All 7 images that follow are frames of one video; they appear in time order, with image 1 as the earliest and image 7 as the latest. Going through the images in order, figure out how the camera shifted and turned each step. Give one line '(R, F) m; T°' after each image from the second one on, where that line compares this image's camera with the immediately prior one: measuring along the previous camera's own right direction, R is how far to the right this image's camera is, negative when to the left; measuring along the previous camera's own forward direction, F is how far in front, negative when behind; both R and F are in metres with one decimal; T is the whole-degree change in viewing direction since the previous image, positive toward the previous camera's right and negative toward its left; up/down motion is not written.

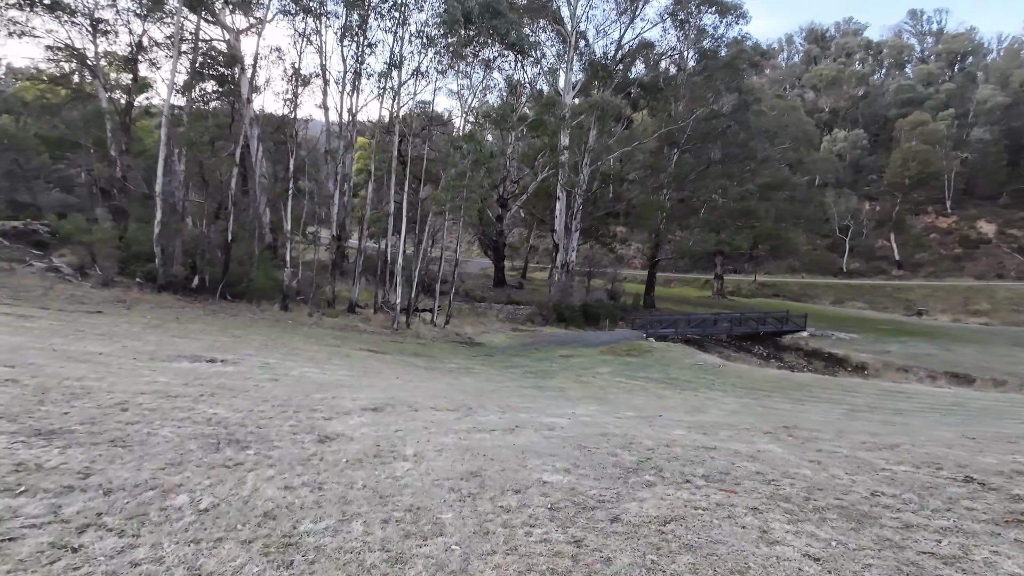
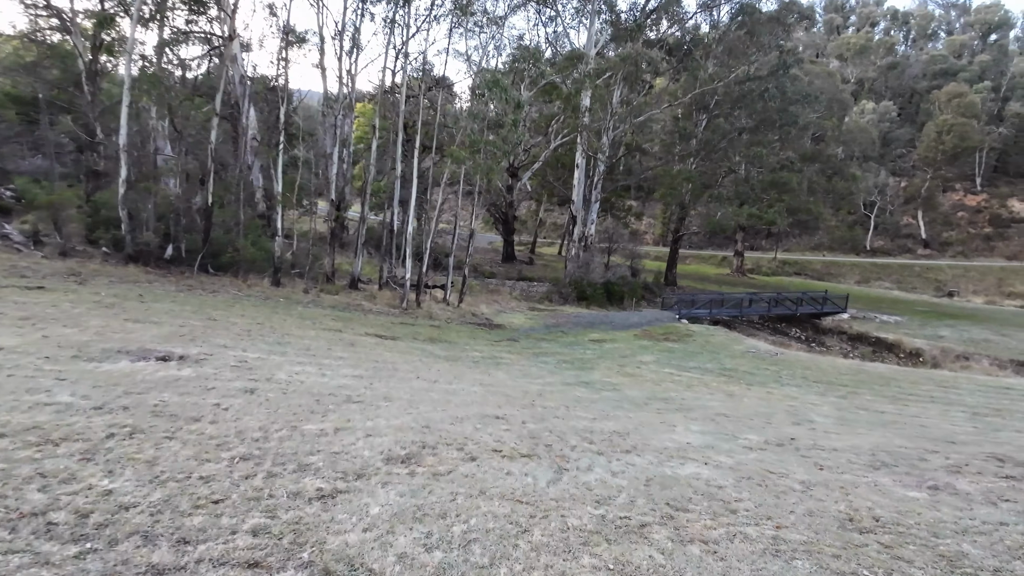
(-0.9, +2.5) m; 0°
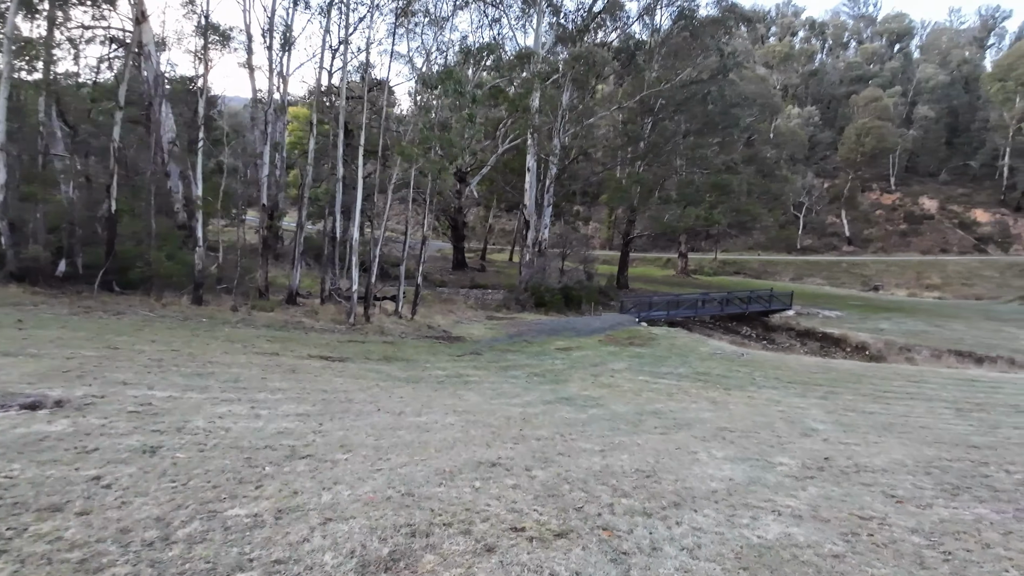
(-0.4, +1.2) m; +6°
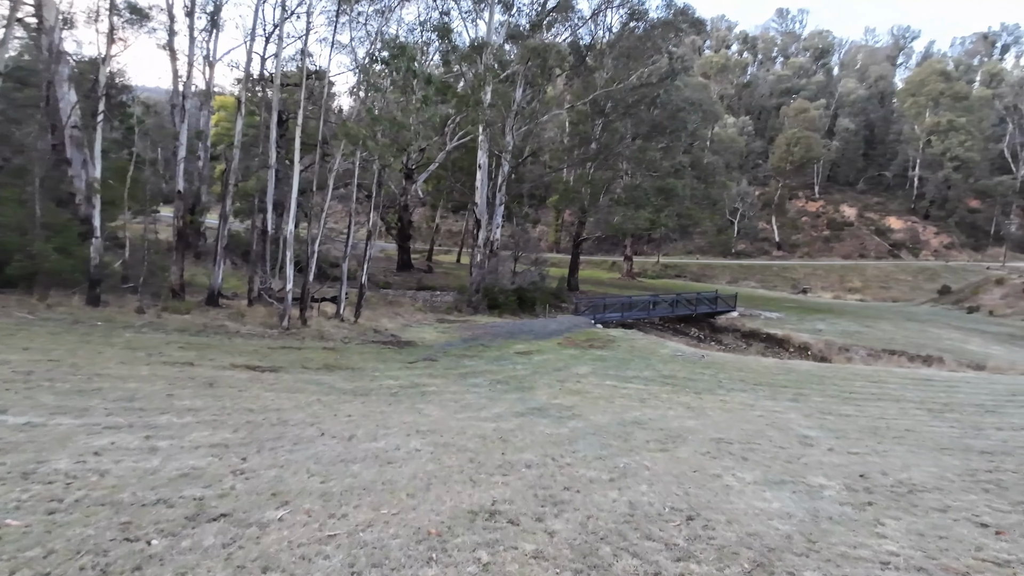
(-0.4, +1.1) m; +7°
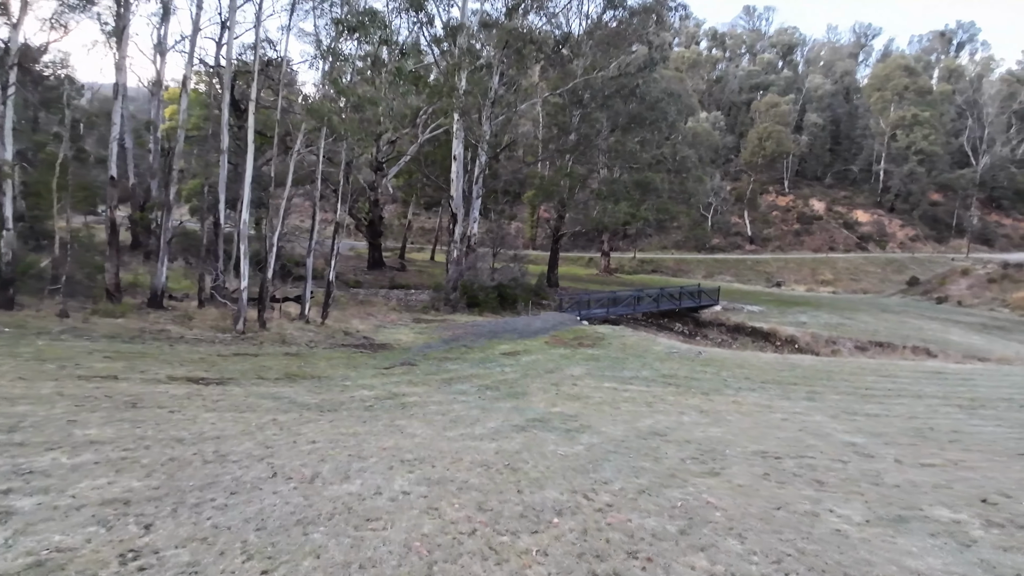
(-0.3, +1.2) m; +3°
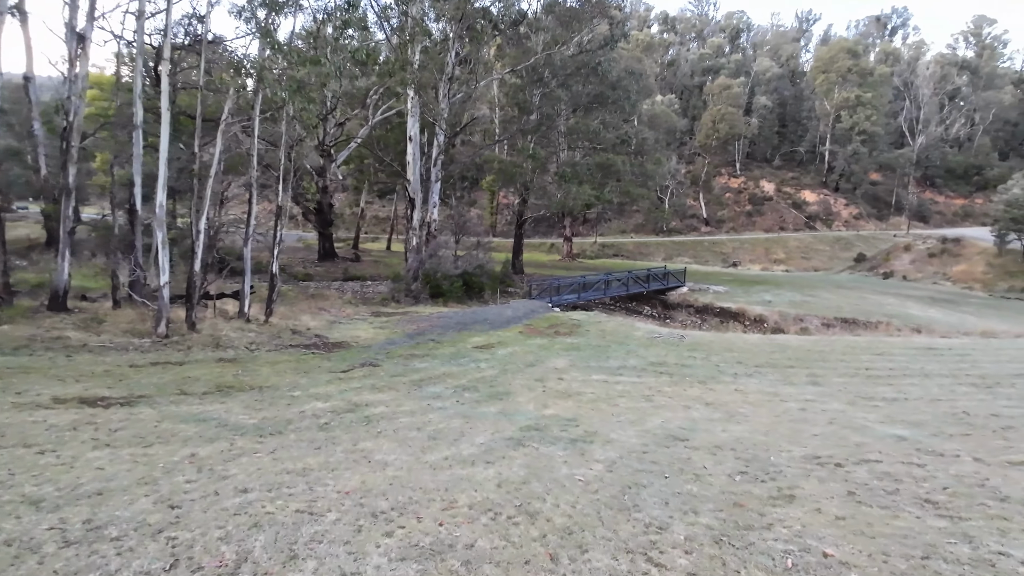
(-0.3, +1.3) m; +5°
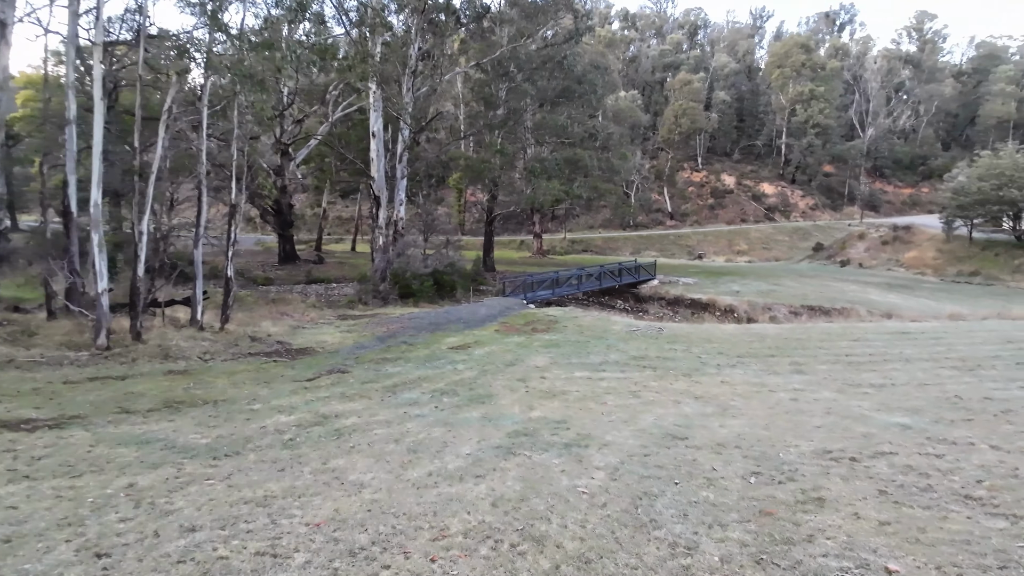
(-0.2, +0.5) m; +4°
